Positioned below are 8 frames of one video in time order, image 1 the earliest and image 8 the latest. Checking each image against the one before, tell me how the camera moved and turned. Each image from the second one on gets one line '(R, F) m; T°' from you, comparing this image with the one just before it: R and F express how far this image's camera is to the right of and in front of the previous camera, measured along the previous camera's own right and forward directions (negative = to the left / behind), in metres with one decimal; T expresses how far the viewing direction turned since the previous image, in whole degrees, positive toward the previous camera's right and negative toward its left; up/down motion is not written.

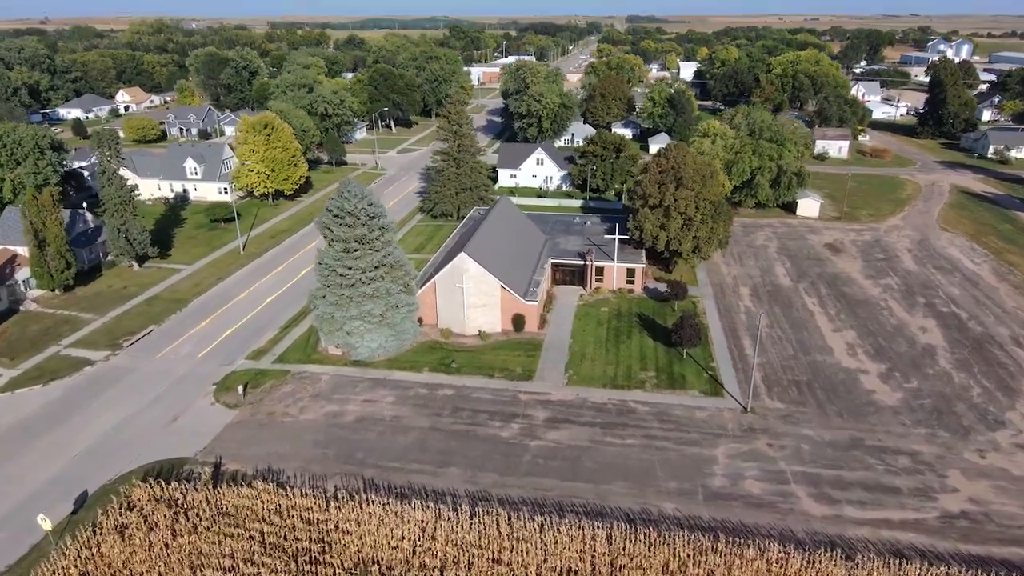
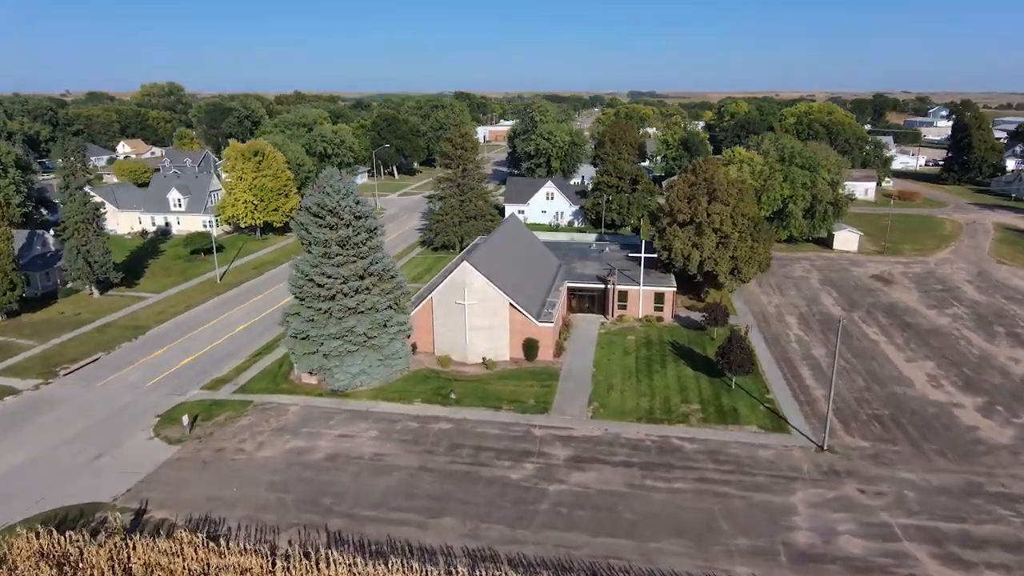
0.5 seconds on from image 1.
(-0.5, +9.5) m; 0°
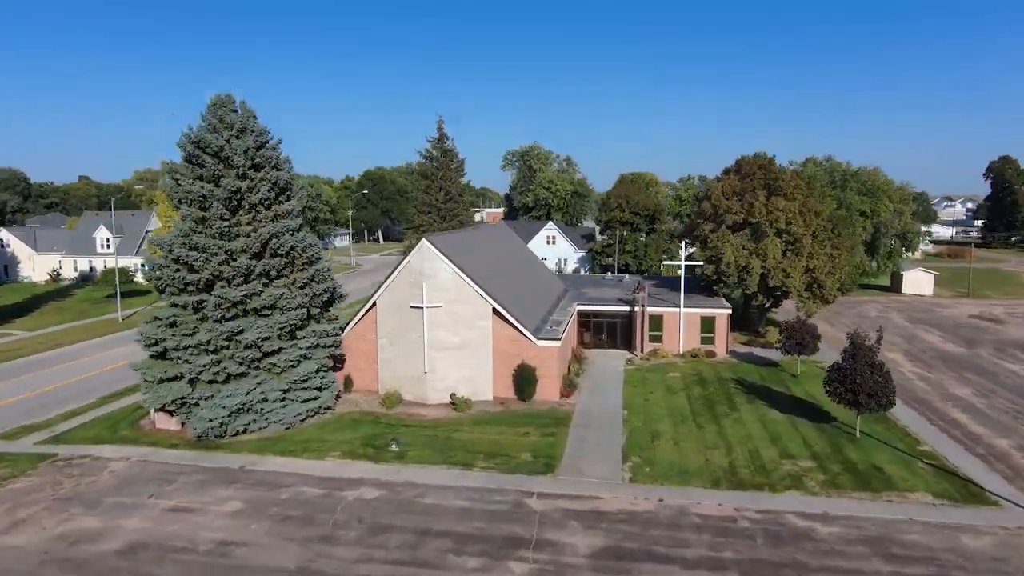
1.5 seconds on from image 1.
(+0.8, +17.5) m; 0°
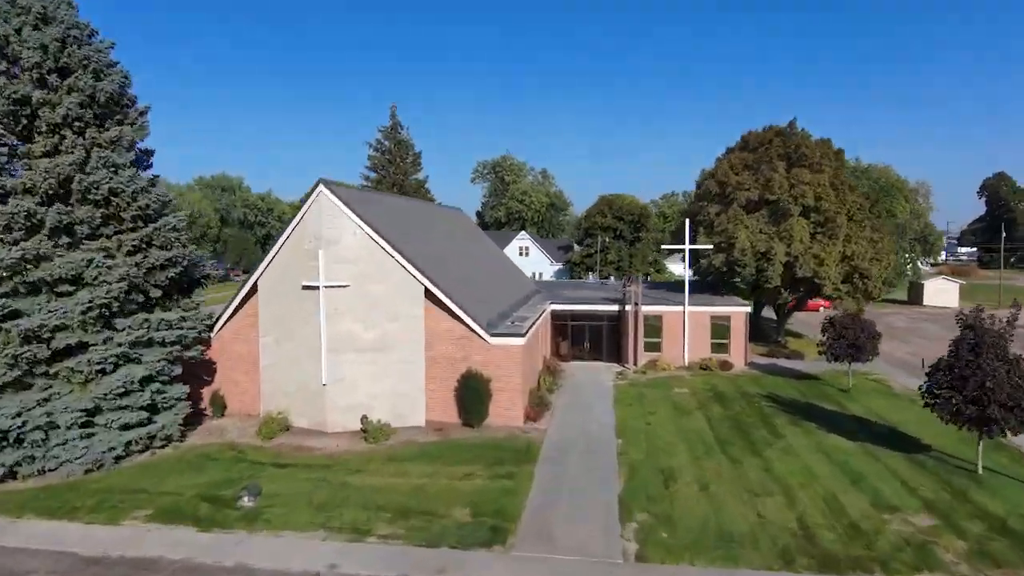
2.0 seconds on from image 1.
(+1.3, +10.1) m; +2°
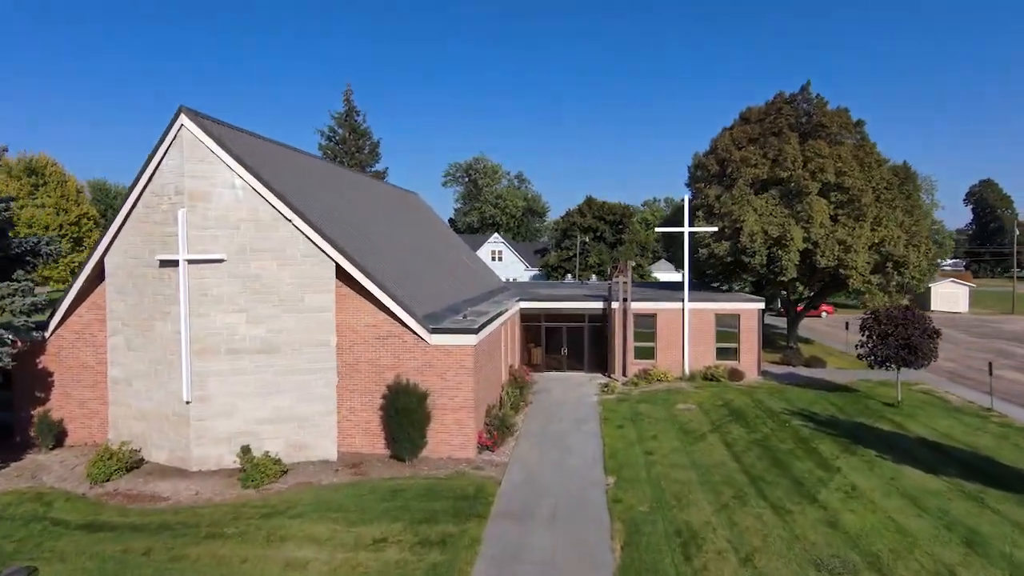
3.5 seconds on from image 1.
(+0.8, +6.3) m; +2°
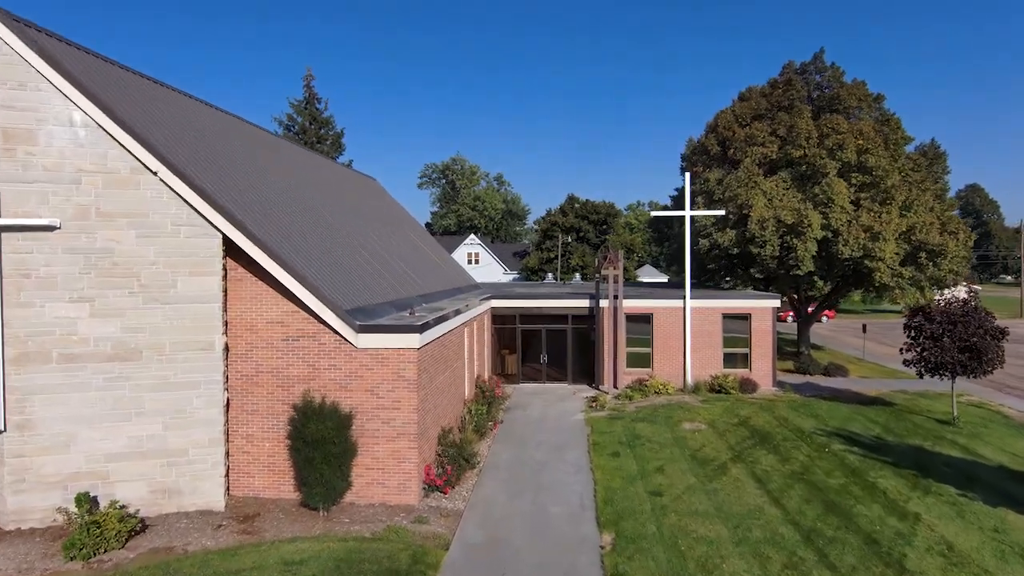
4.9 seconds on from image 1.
(+0.5, +4.3) m; +2°
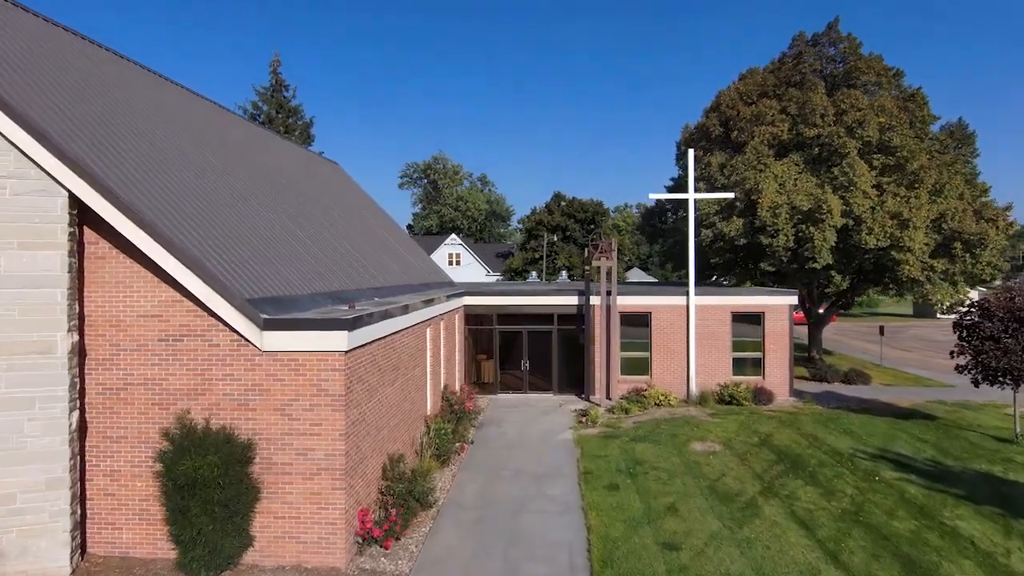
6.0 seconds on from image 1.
(+0.3, +3.2) m; +1°
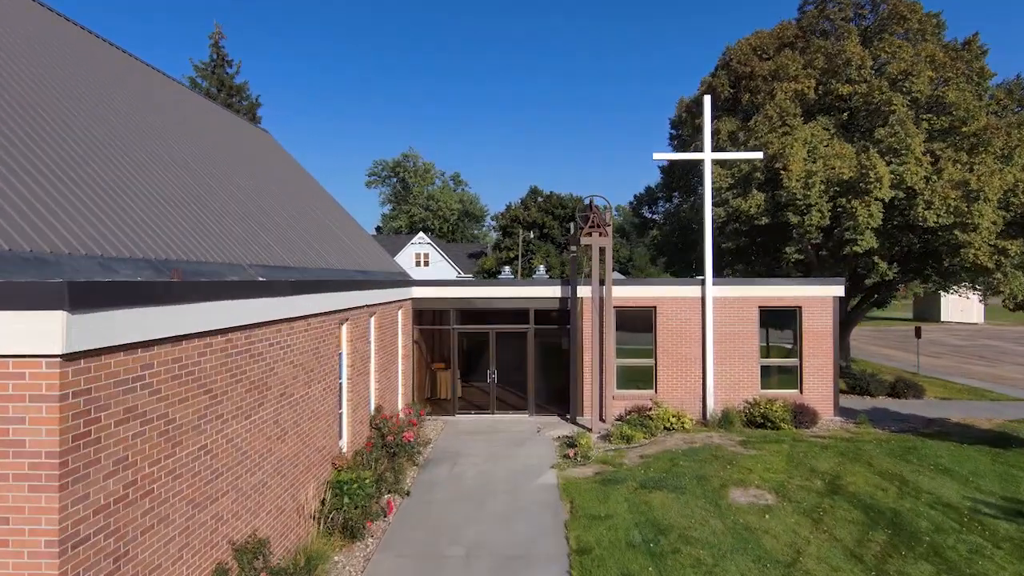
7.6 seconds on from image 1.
(+0.3, +4.6) m; +2°
